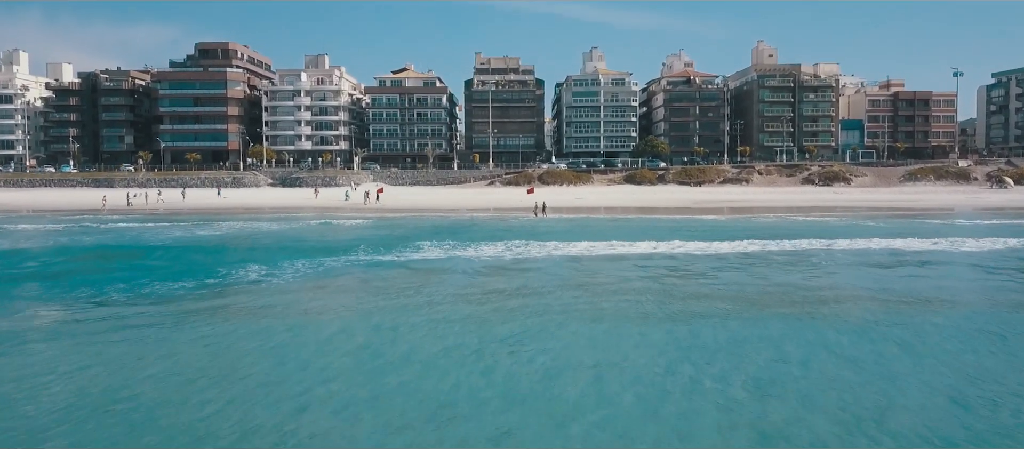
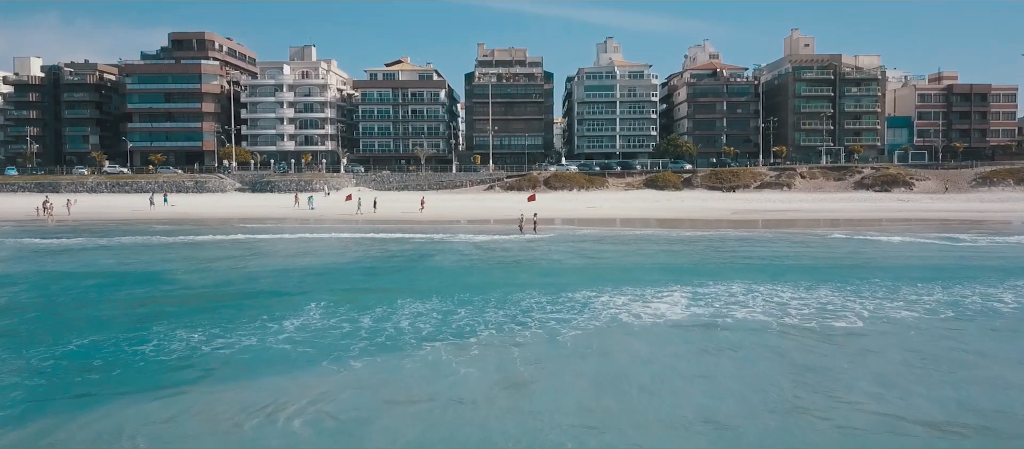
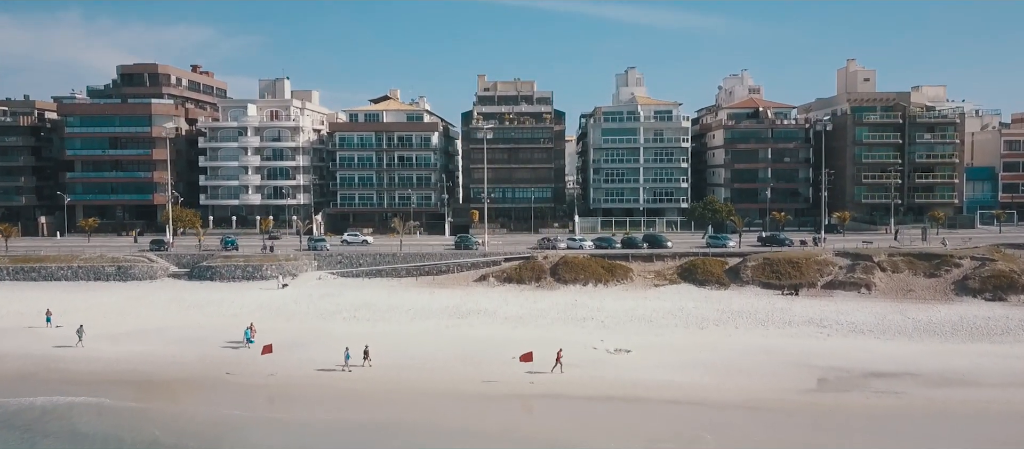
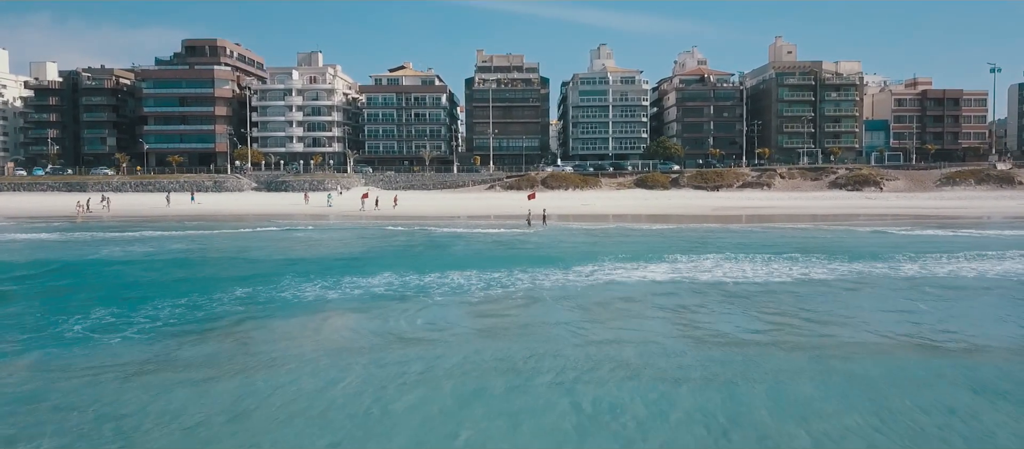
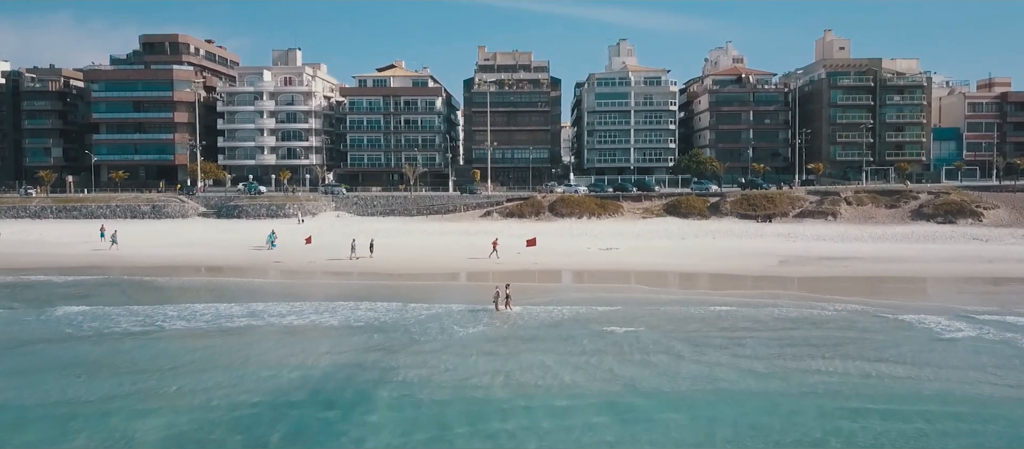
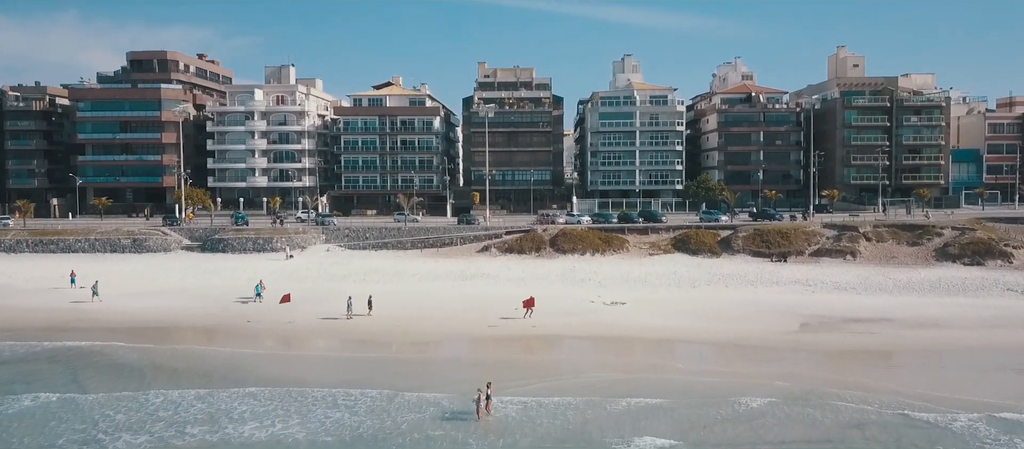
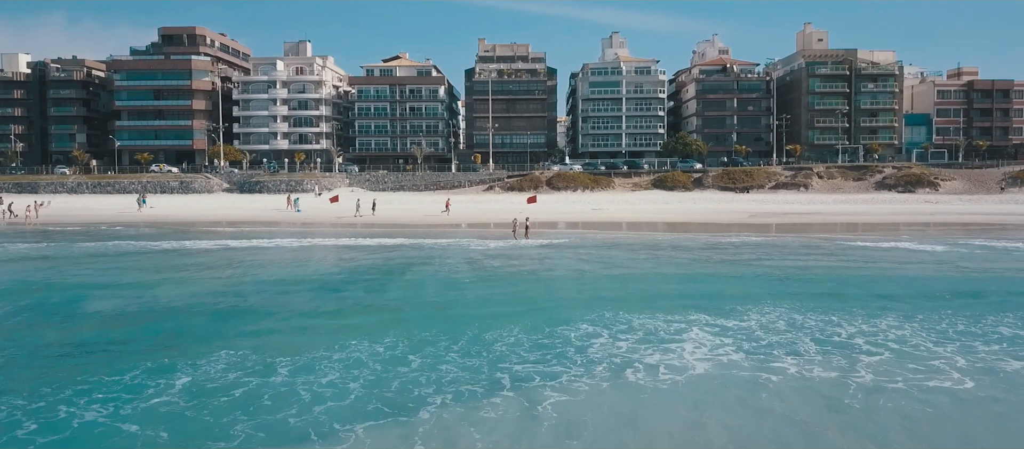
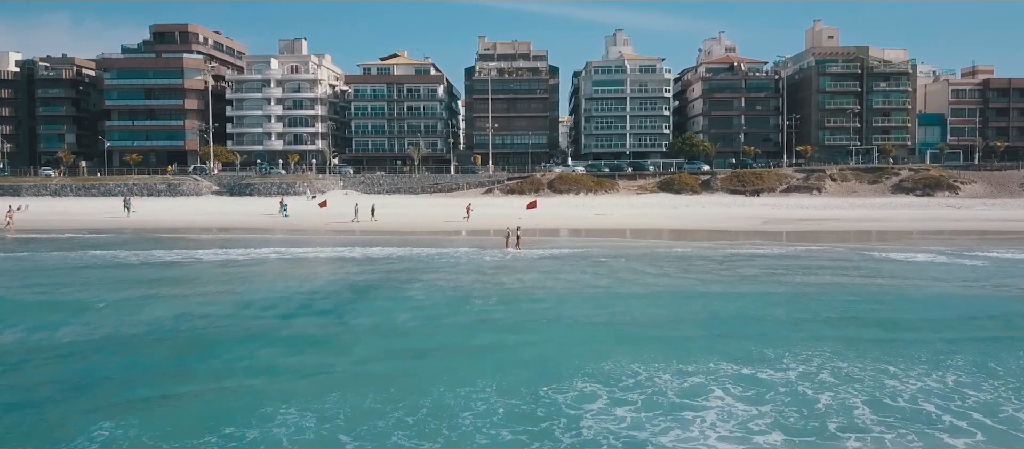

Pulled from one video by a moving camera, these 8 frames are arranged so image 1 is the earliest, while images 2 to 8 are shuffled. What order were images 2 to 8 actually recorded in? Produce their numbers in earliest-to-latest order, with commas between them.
4, 2, 7, 8, 5, 6, 3
